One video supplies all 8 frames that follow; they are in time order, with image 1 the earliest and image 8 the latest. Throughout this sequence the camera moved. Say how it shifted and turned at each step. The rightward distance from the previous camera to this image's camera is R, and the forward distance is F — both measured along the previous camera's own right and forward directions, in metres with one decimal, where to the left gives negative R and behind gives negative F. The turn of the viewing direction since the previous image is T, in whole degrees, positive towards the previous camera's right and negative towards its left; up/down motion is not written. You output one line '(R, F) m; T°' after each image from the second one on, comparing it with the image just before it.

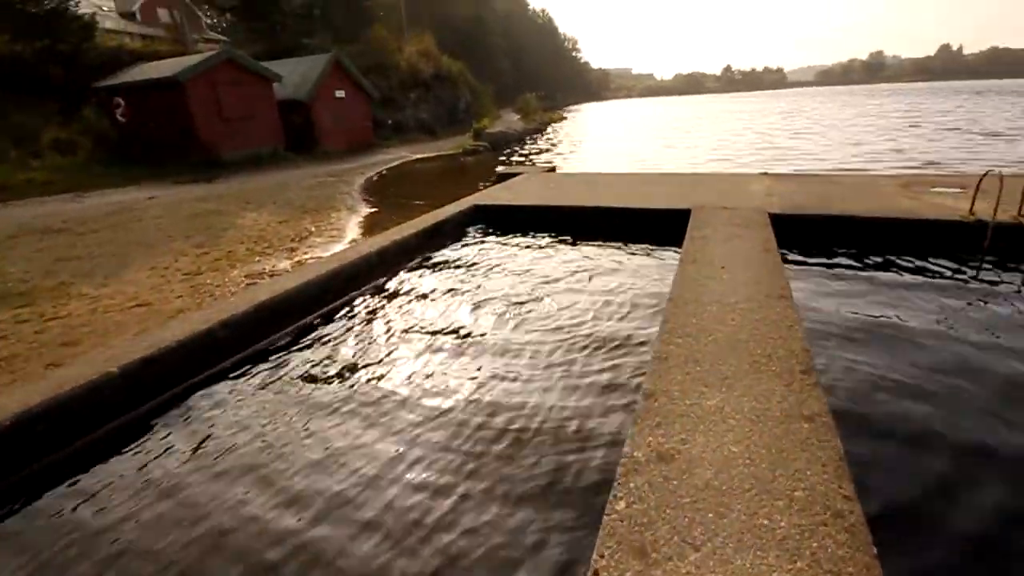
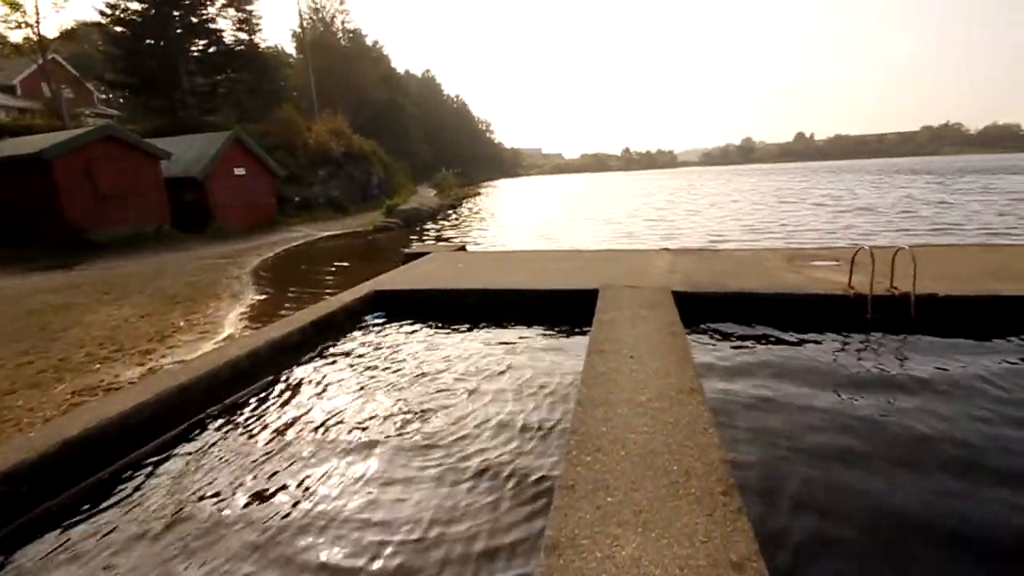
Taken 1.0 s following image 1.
(+0.4, +0.6) m; +9°
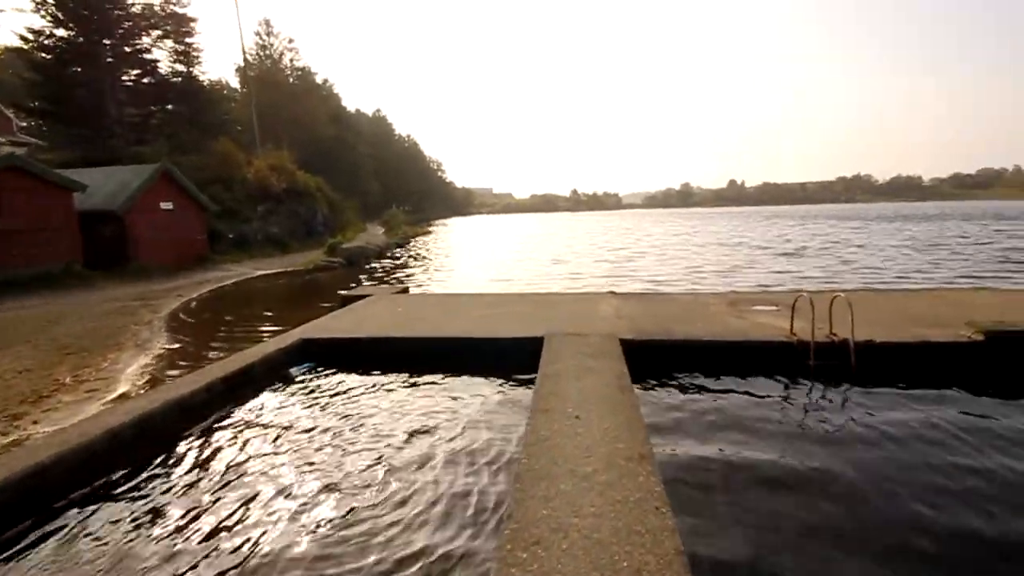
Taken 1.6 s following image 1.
(+0.2, +0.5) m; +6°
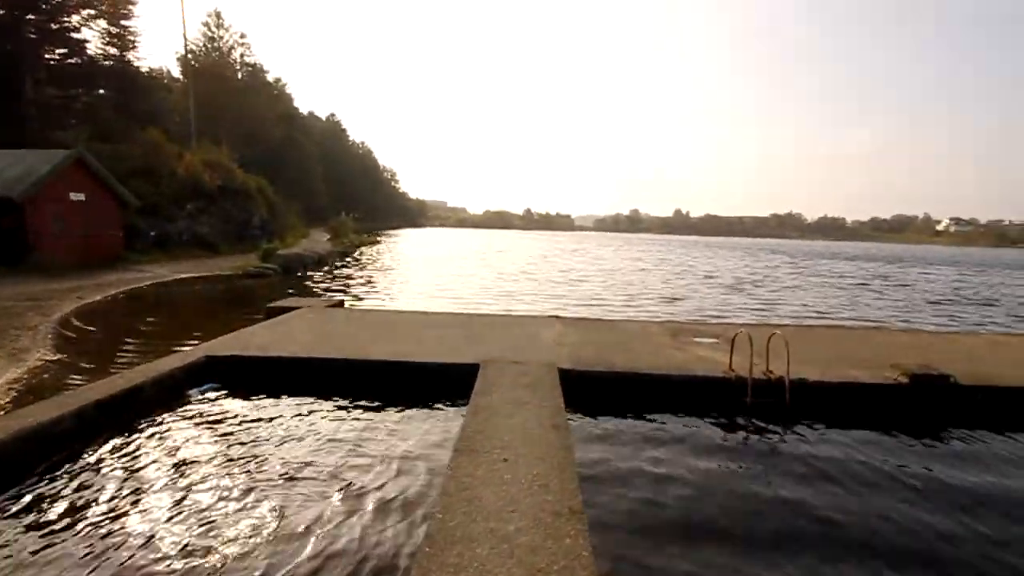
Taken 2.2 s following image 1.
(+0.2, +0.5) m; +6°
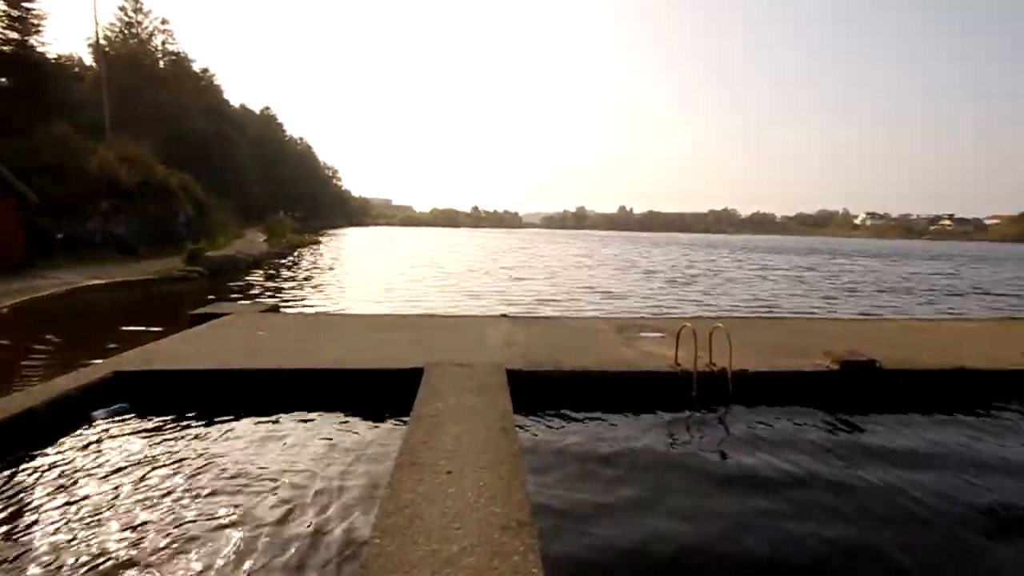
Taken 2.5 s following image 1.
(+0.1, +0.2) m; +6°
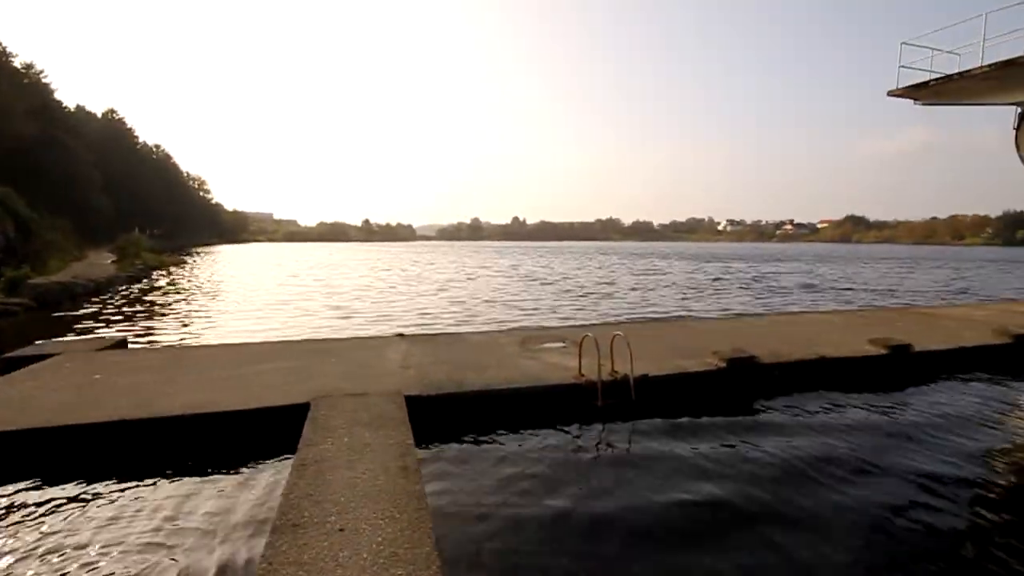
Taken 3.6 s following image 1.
(0.0, +0.4) m; +12°
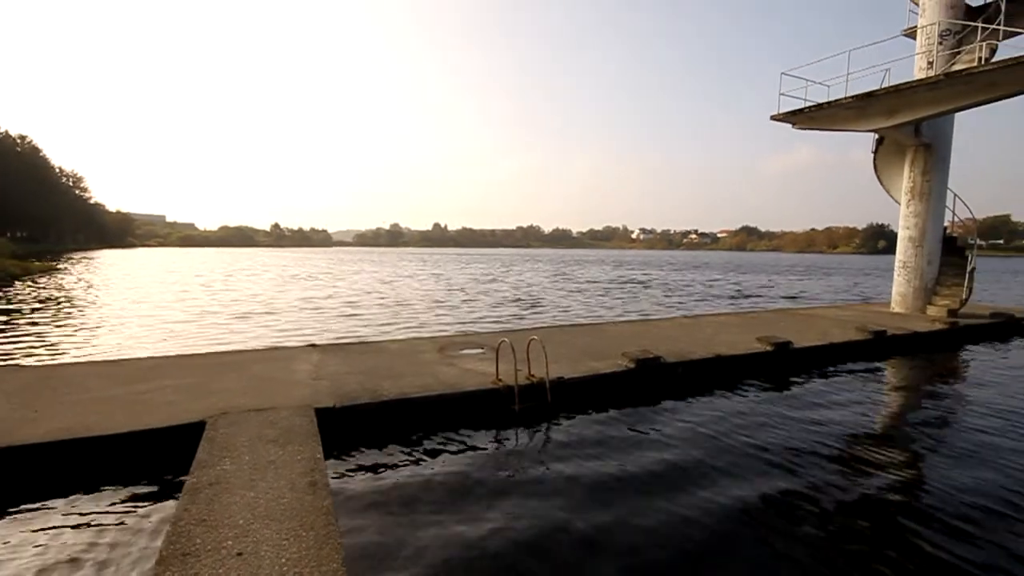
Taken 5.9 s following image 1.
(+0.1, -0.1) m; +9°
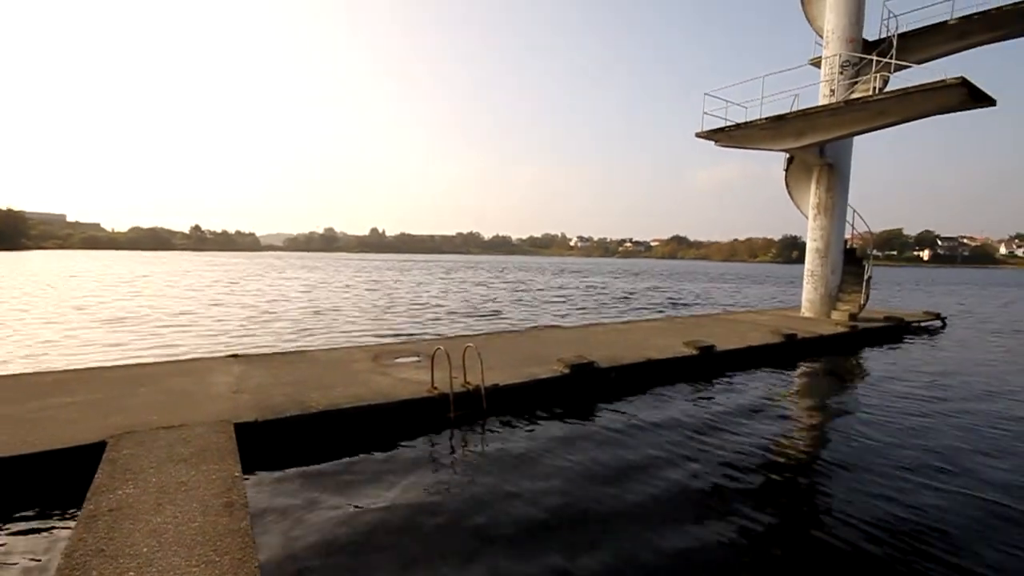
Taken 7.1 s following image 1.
(+0.1, 0.0) m; +7°
